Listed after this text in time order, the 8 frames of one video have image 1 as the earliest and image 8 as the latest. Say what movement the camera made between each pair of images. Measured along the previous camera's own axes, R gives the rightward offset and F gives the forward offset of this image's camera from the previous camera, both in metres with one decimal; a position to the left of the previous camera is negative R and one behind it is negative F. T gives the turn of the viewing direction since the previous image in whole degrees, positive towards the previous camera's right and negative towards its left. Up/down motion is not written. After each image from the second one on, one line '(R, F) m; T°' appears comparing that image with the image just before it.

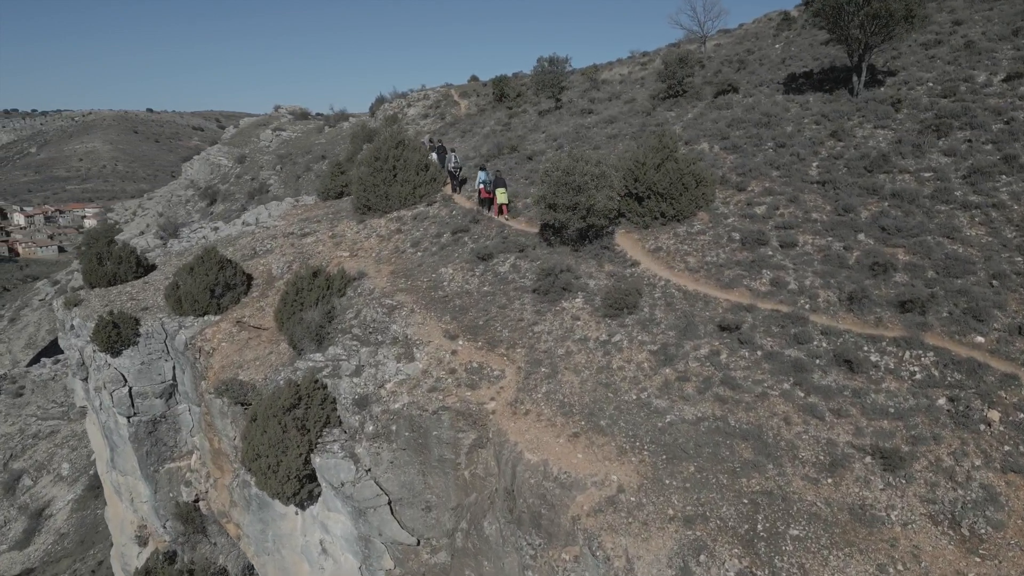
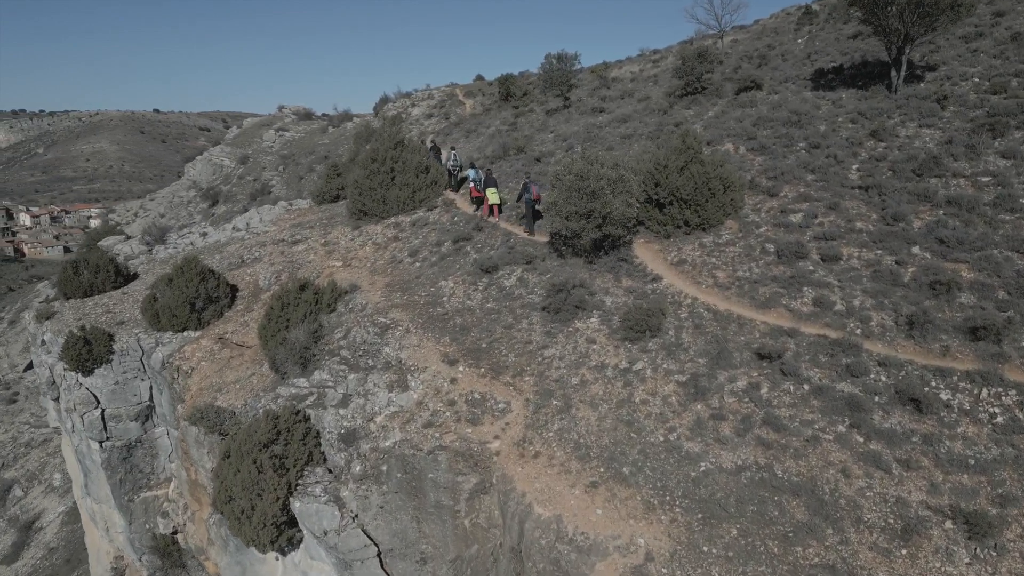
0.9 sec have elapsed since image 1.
(0.0, +2.0) m; 0°
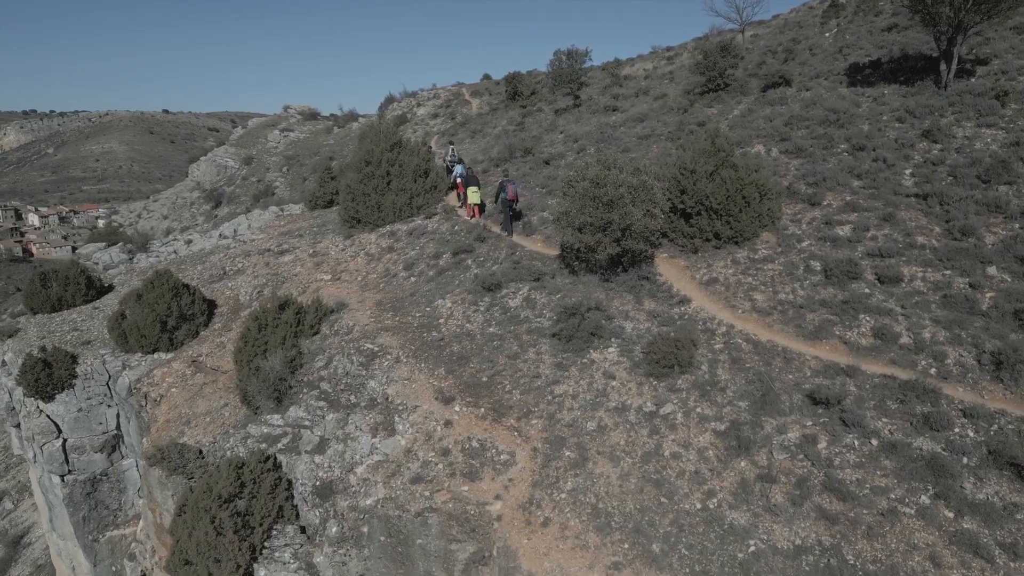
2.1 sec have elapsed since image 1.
(0.0, +2.2) m; 0°
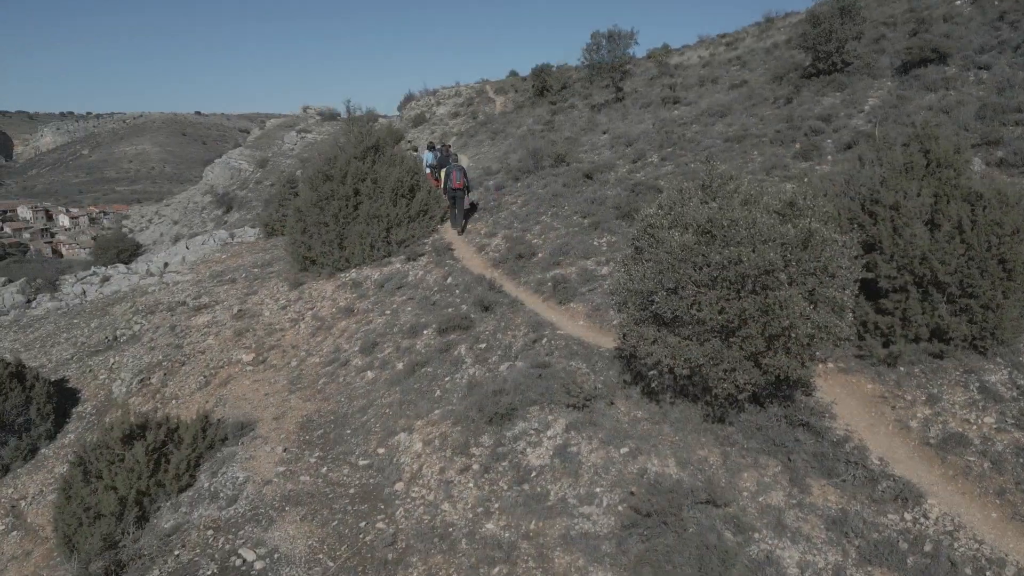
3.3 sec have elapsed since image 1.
(+0.2, +2.3) m; -2°
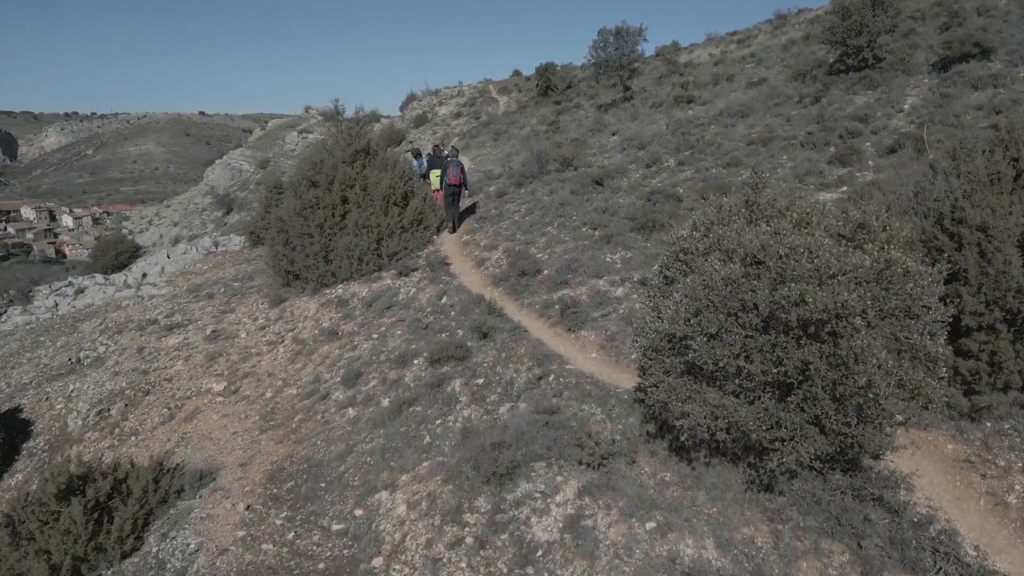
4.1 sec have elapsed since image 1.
(0.0, +1.8) m; 0°
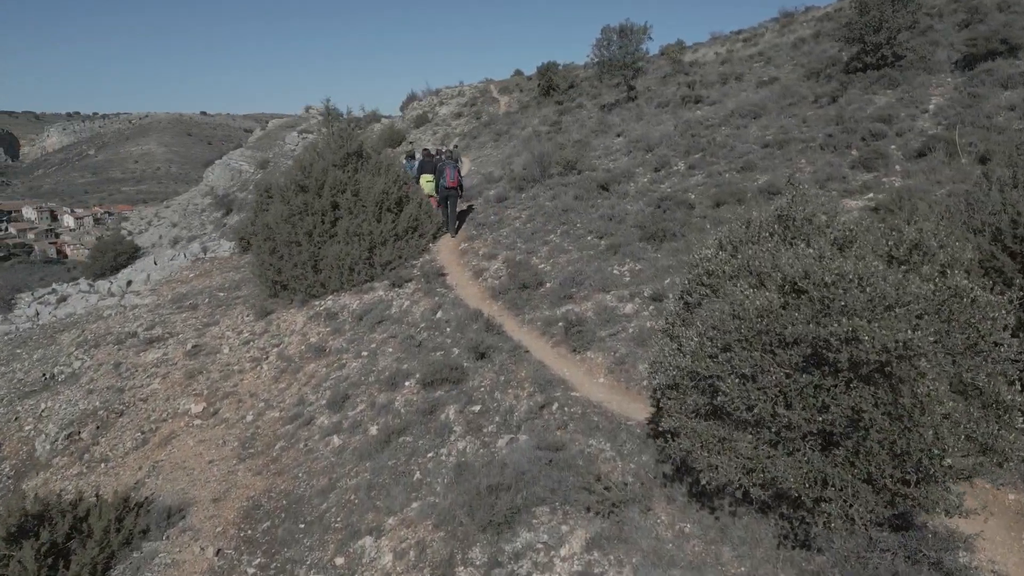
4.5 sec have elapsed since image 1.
(0.0, +1.1) m; 0°
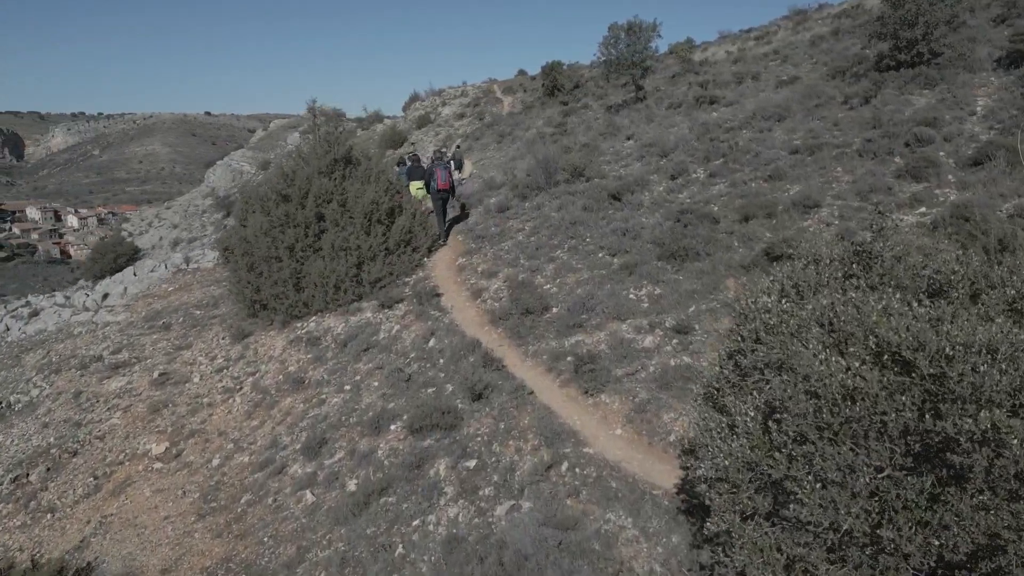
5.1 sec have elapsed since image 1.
(0.0, +1.6) m; 0°
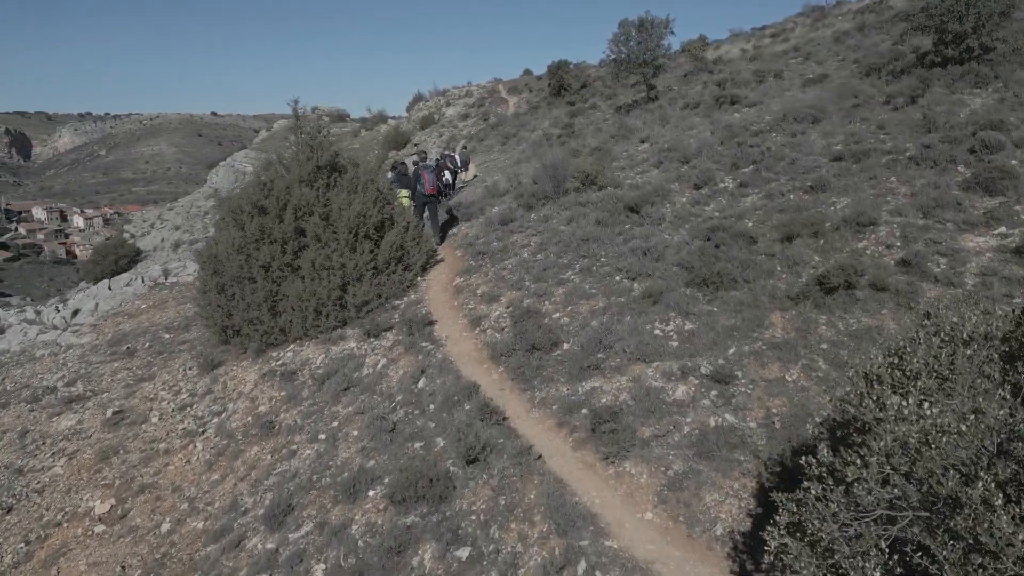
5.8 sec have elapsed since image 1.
(0.0, +1.8) m; 0°
